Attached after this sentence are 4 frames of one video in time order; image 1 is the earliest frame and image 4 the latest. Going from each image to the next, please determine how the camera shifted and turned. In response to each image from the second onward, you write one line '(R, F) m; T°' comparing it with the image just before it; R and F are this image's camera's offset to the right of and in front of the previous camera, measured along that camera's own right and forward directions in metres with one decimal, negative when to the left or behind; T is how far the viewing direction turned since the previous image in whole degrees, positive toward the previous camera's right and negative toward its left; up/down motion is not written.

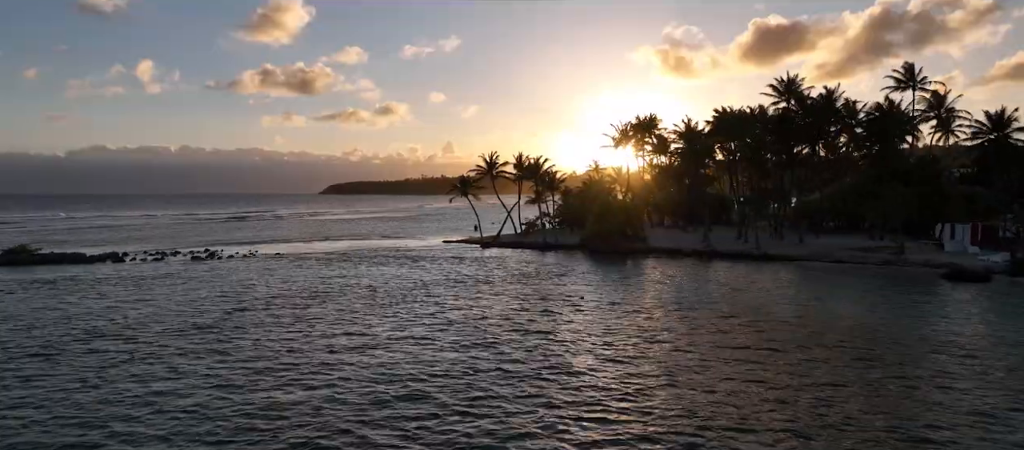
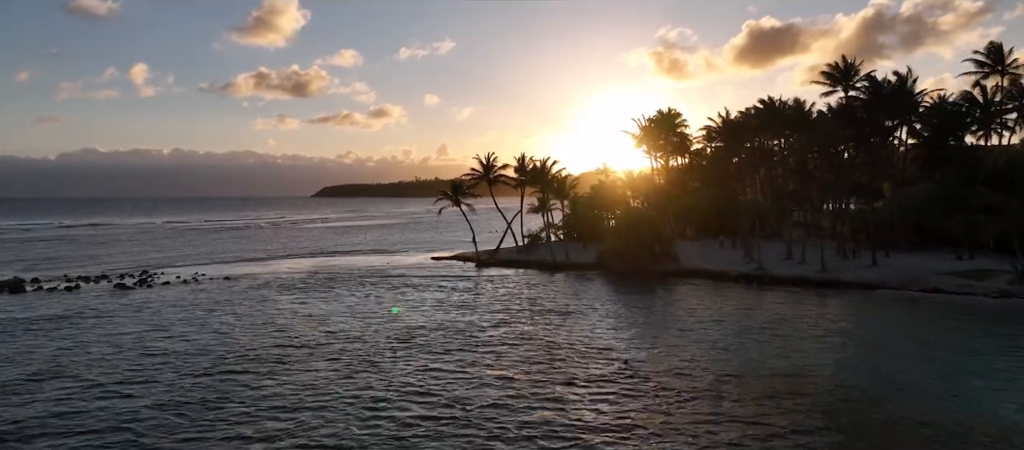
(-0.5, +8.2) m; 0°
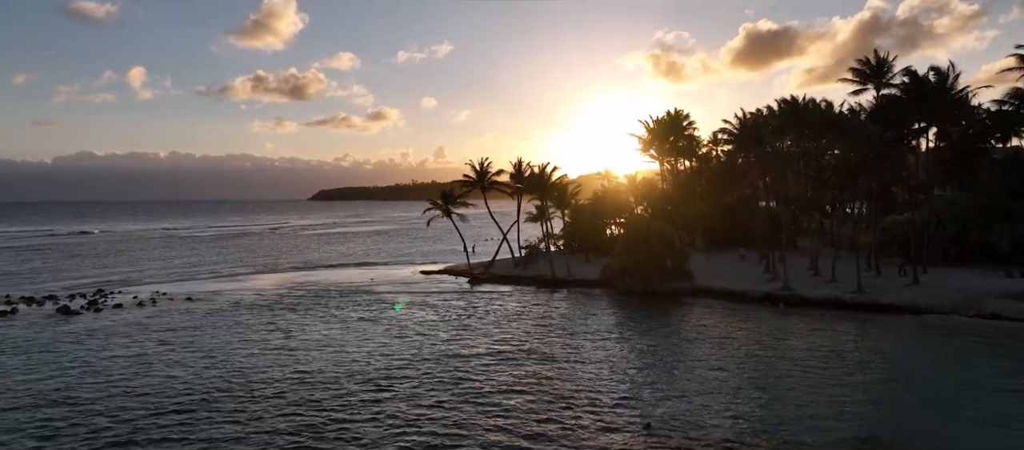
(+0.1, +3.8) m; 0°
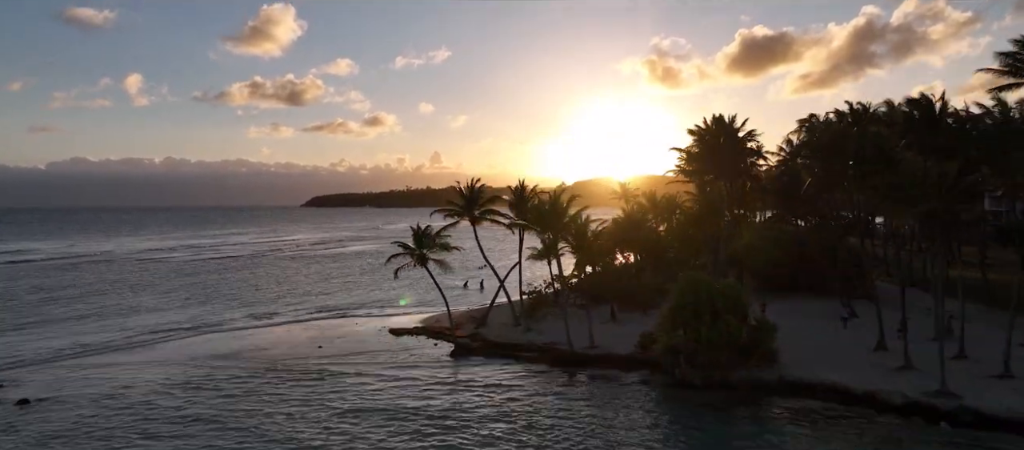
(-0.1, +11.1) m; 0°
